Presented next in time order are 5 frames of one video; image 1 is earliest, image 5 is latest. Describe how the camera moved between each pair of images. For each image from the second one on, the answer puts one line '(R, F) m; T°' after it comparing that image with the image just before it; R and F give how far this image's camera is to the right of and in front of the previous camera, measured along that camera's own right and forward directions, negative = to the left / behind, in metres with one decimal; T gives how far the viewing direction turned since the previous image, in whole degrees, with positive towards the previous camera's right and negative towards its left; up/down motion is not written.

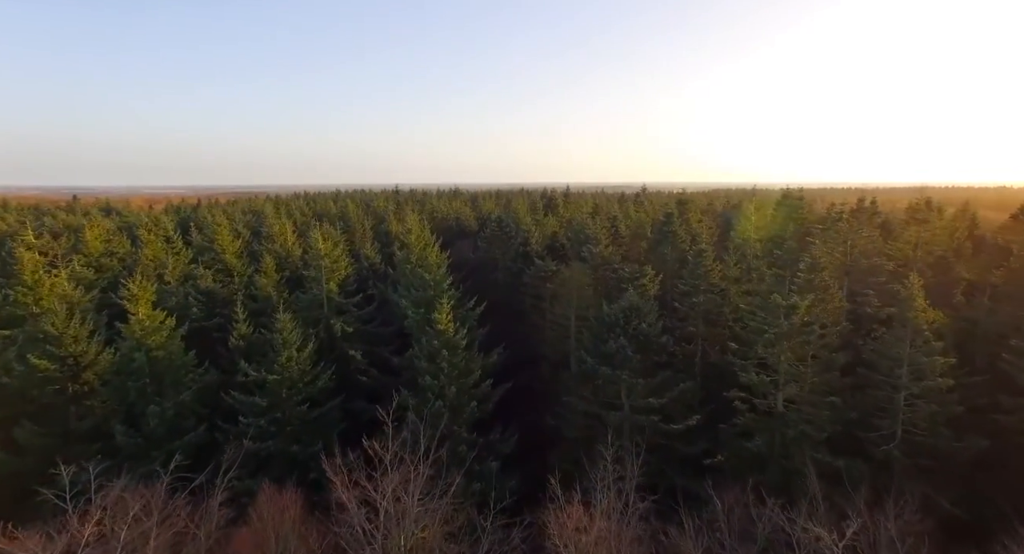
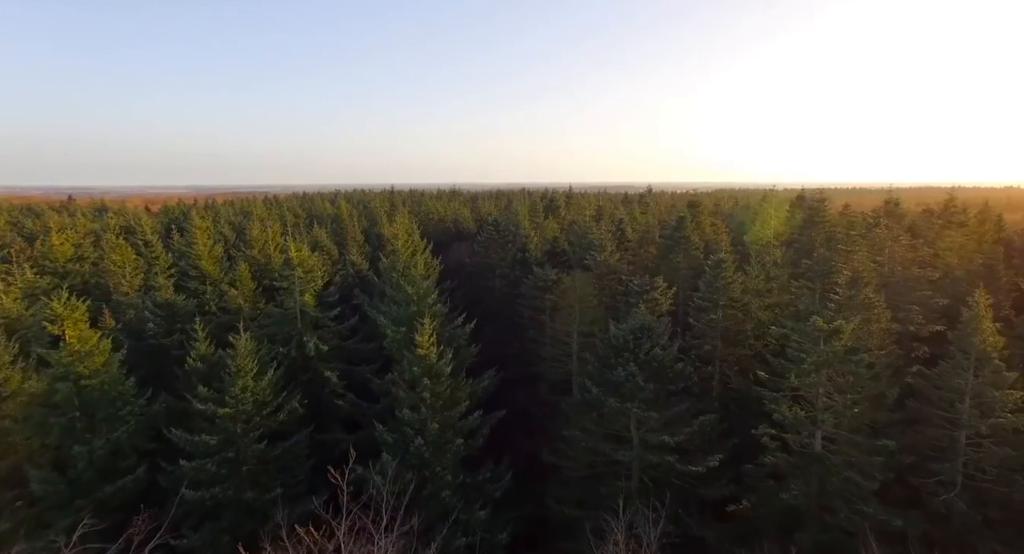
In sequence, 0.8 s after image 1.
(+0.4, +3.3) m; 0°
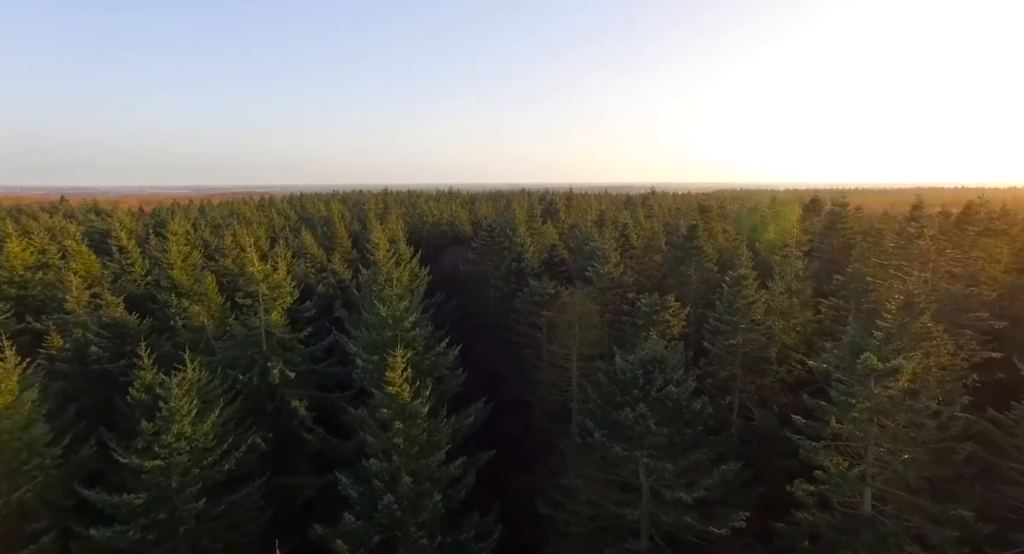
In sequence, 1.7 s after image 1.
(+0.5, +3.2) m; 0°
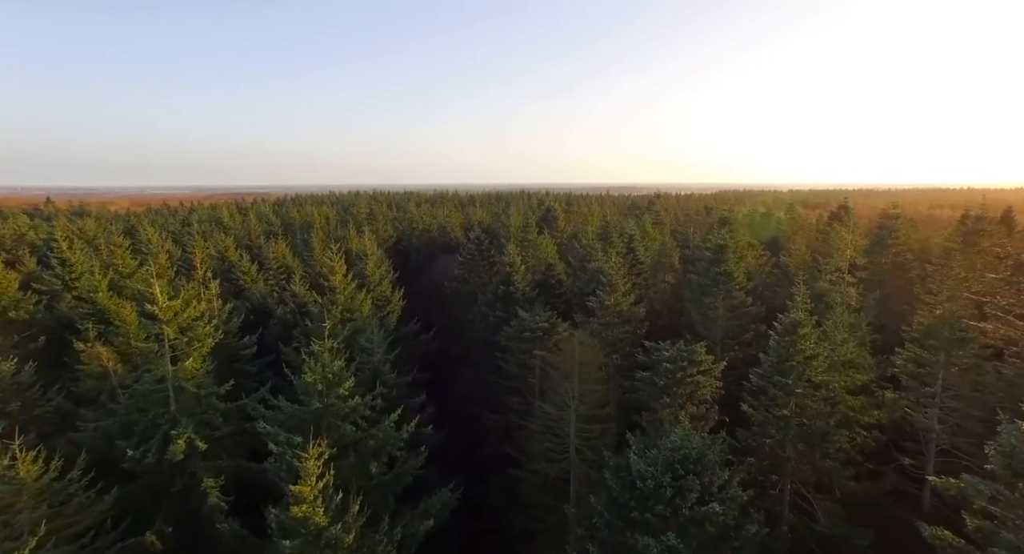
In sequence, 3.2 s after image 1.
(+0.8, +5.8) m; 0°
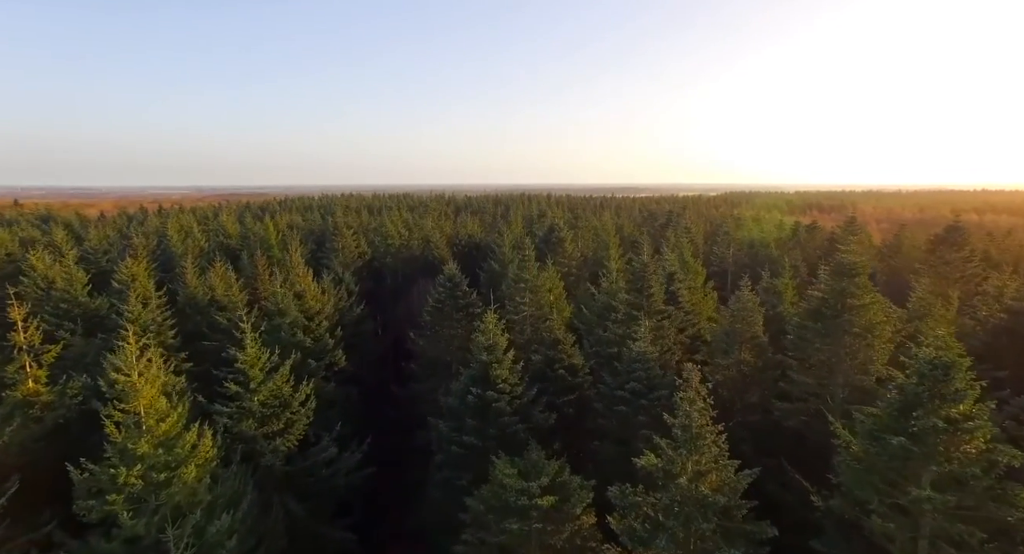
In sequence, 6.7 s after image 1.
(+0.8, +13.1) m; 0°
